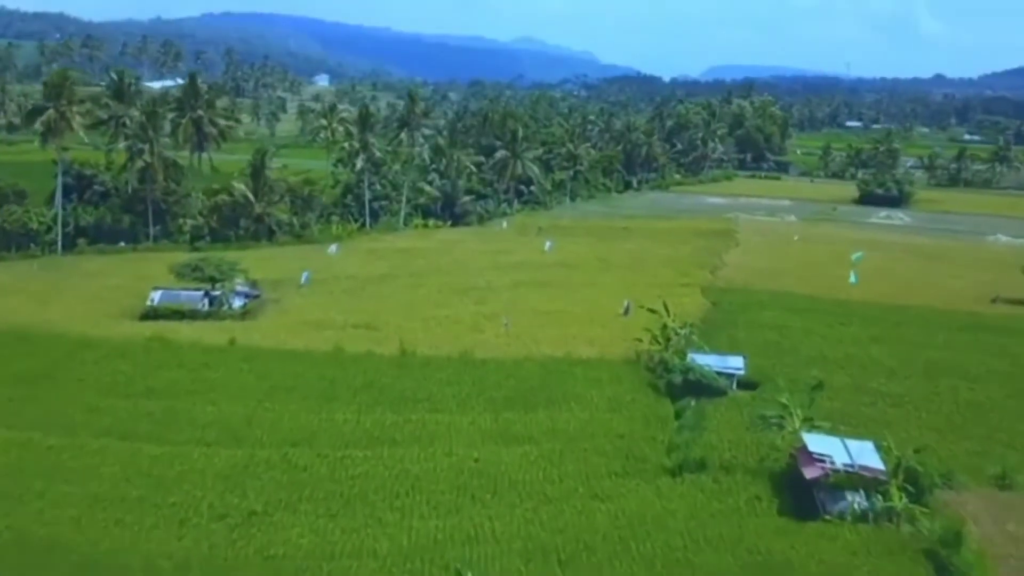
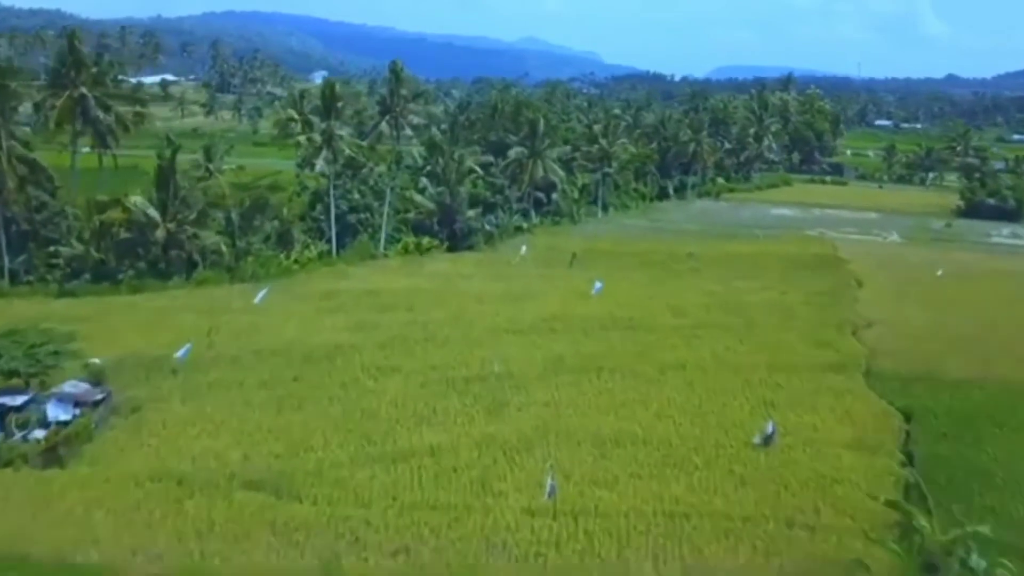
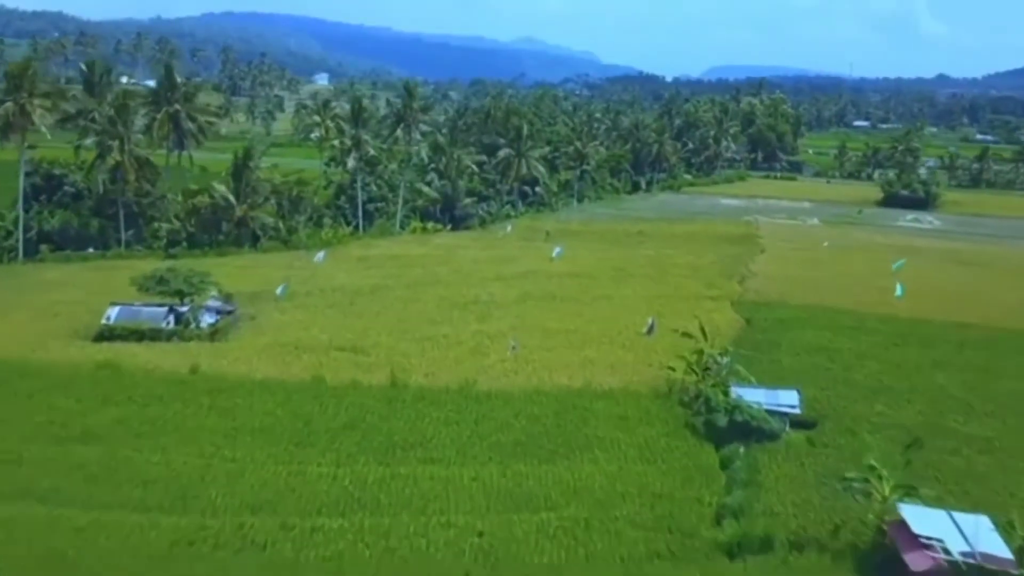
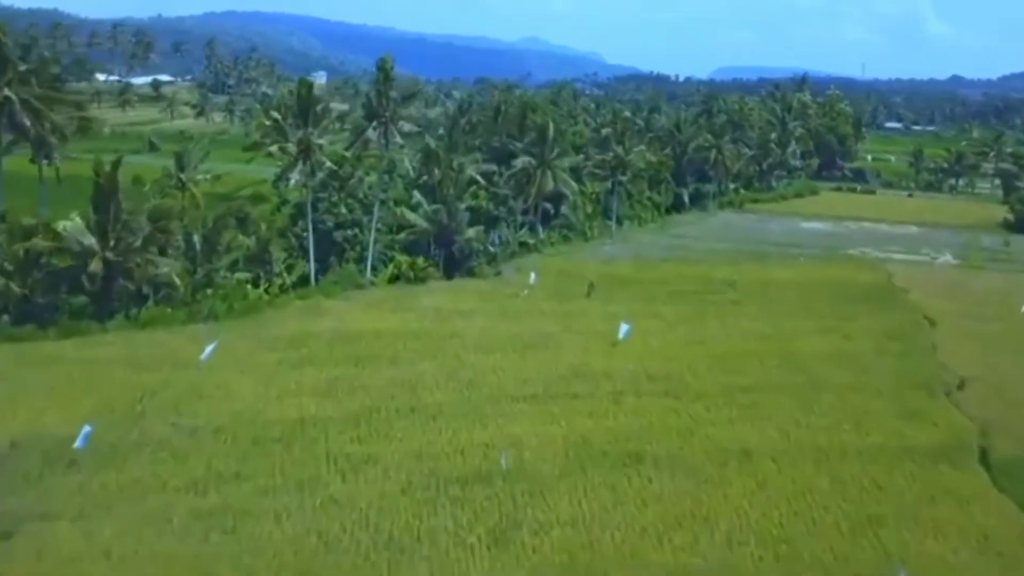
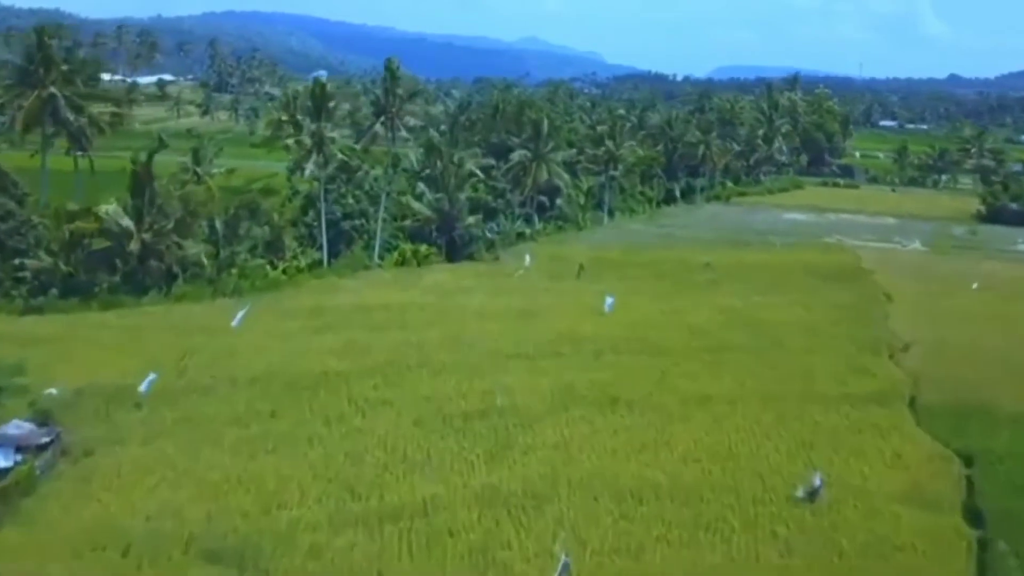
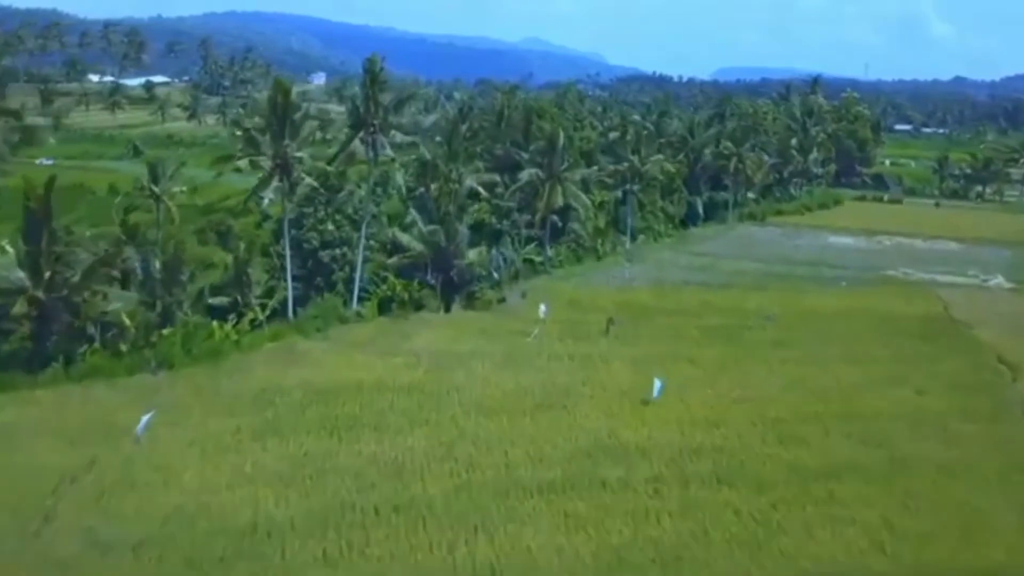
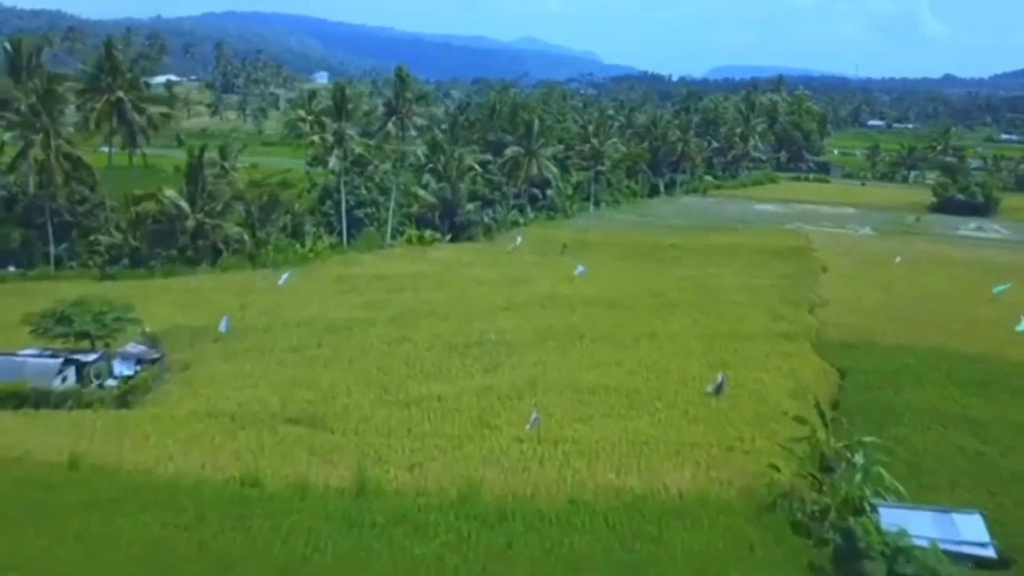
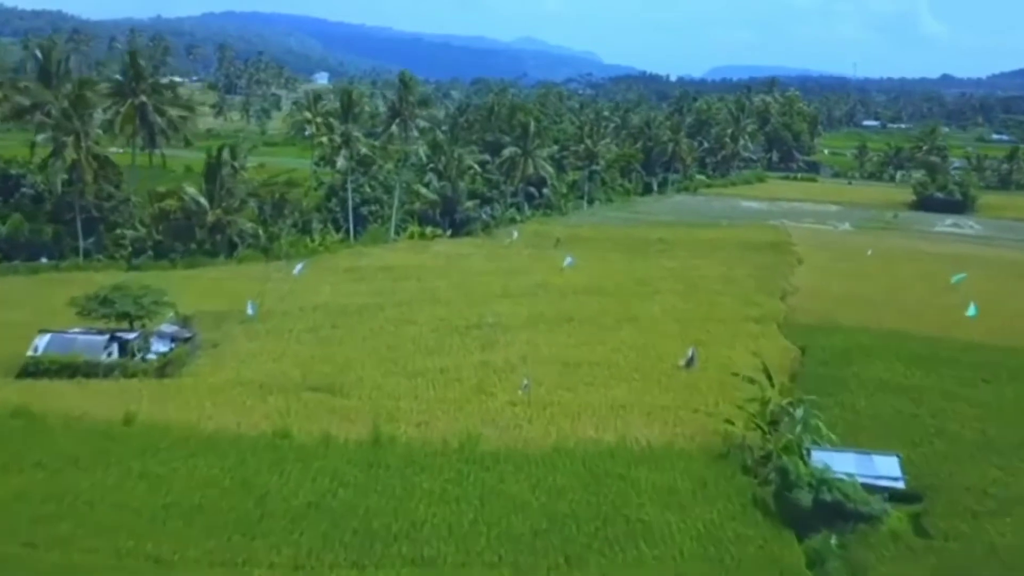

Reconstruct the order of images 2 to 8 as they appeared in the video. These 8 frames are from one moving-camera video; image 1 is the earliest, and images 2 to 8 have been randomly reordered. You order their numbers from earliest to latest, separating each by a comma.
3, 8, 7, 2, 5, 4, 6
